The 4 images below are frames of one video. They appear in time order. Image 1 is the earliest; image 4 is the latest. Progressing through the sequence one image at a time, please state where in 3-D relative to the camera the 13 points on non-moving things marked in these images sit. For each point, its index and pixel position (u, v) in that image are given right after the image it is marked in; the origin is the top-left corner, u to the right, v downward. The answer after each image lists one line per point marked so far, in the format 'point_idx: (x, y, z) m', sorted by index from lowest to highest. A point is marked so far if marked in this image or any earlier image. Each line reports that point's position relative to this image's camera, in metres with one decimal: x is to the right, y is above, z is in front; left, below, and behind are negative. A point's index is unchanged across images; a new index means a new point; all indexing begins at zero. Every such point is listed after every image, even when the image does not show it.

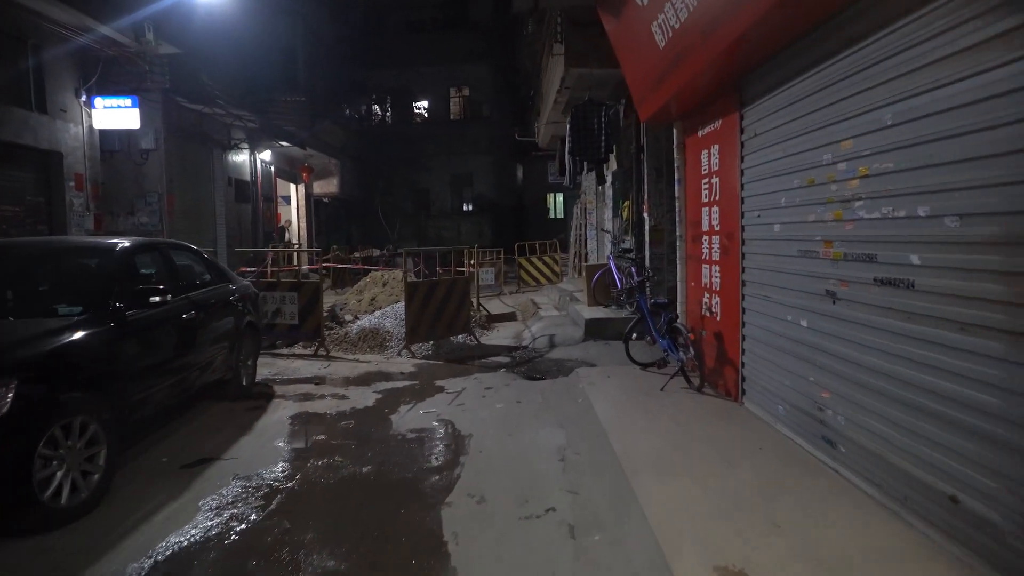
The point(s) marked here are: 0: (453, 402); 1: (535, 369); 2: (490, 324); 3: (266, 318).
0: (-0.5, -1.0, +6.2) m
1: (+0.3, -1.0, +8.2) m
2: (-0.4, -0.6, +11.5) m
3: (-3.3, -0.4, +9.3) m
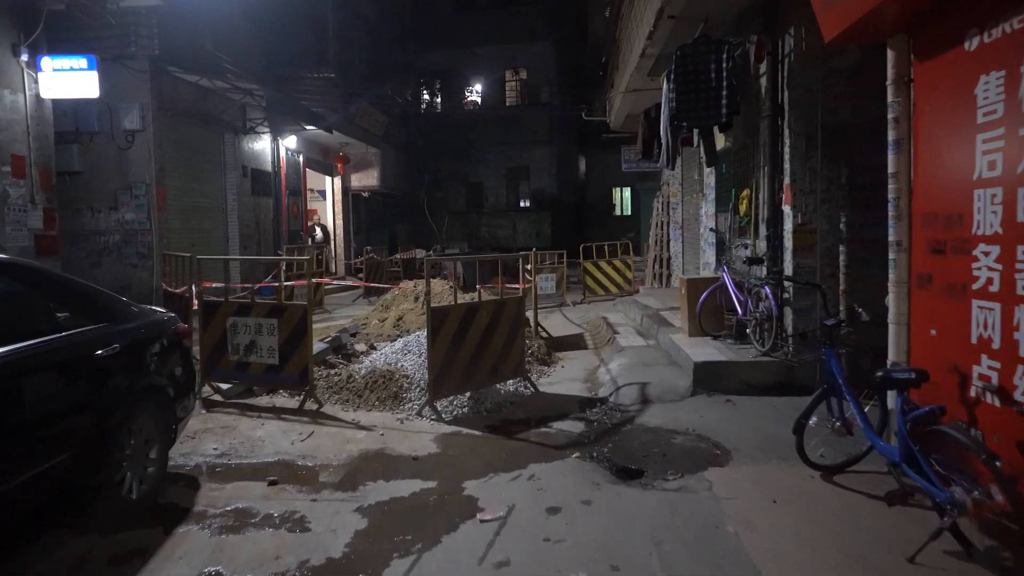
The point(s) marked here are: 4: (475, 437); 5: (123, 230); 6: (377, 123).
0: (-0.1, -1.3, +3.3) m
1: (+0.8, -1.2, +5.2) m
2: (+0.5, -0.9, +8.5) m
3: (-2.6, -0.6, +6.6) m
4: (-0.3, -1.2, +5.5) m
5: (-6.3, +0.9, +11.2) m
6: (-3.9, +4.7, +19.7) m
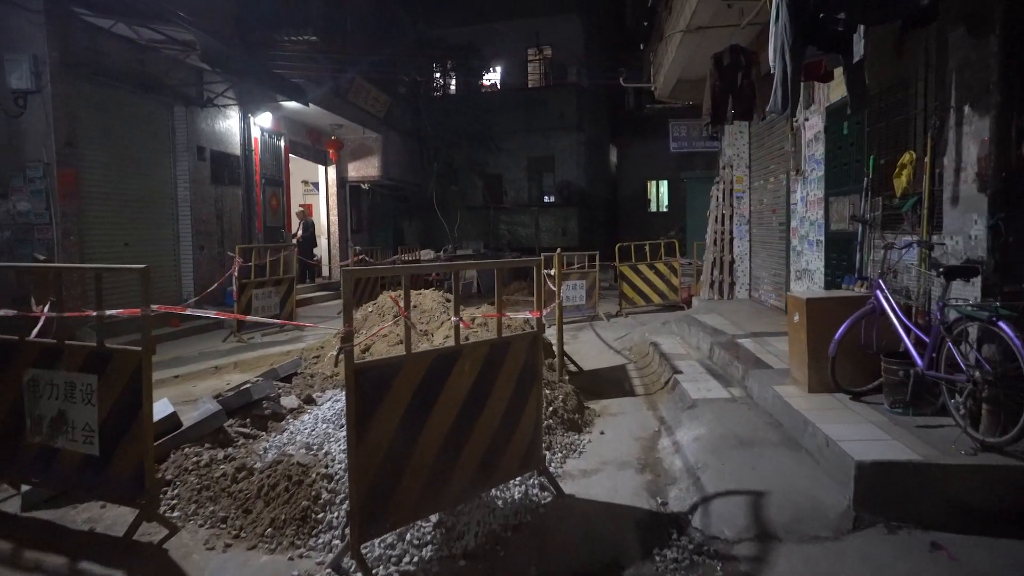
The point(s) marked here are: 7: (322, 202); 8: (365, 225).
0: (-0.2, -1.5, +0.4) m
1: (+0.8, -1.4, +2.3) m
2: (+0.6, -1.0, +5.6) m
3: (-2.6, -0.8, +3.8) m
4: (-0.3, -1.3, +2.5) m
5: (-6.1, +0.8, +8.5) m
6: (-3.3, +4.5, +16.9) m
7: (-4.8, +2.2, +17.7) m
8: (-4.1, +1.8, +19.4) m
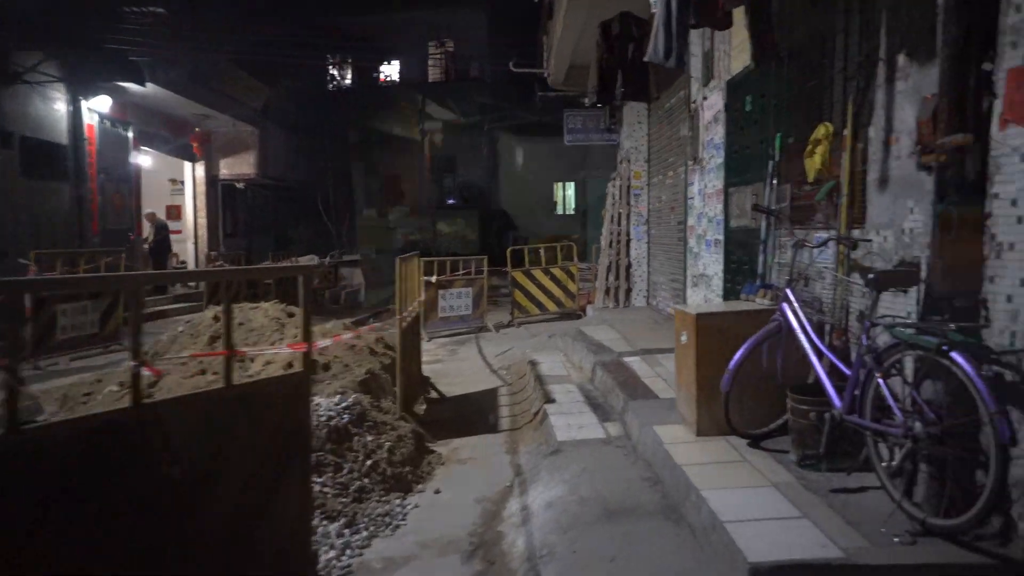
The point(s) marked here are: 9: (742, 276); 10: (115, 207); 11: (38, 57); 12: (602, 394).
0: (-0.8, -1.5, -1.0) m
1: (0.0, -1.4, +1.0) m
2: (-0.6, -1.1, +4.3) m
3: (-3.5, -0.9, +2.1) m
4: (-1.1, -1.4, +1.1) m
5: (-7.5, +0.6, +6.5) m
6: (-5.8, +4.3, +15.1) m
7: (-7.3, +1.9, +15.7) m
8: (-6.8, +1.5, +17.5) m
9: (+1.7, +0.1, +5.3) m
10: (-7.1, +1.4, +12.5) m
11: (-6.8, +3.3, +10.0) m
12: (+0.7, -0.8, +5.4) m
